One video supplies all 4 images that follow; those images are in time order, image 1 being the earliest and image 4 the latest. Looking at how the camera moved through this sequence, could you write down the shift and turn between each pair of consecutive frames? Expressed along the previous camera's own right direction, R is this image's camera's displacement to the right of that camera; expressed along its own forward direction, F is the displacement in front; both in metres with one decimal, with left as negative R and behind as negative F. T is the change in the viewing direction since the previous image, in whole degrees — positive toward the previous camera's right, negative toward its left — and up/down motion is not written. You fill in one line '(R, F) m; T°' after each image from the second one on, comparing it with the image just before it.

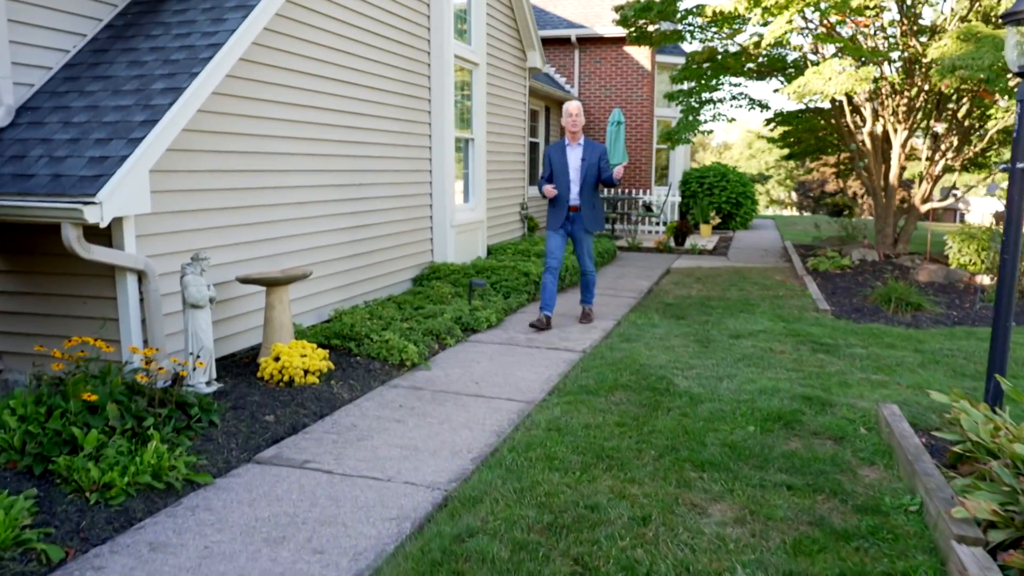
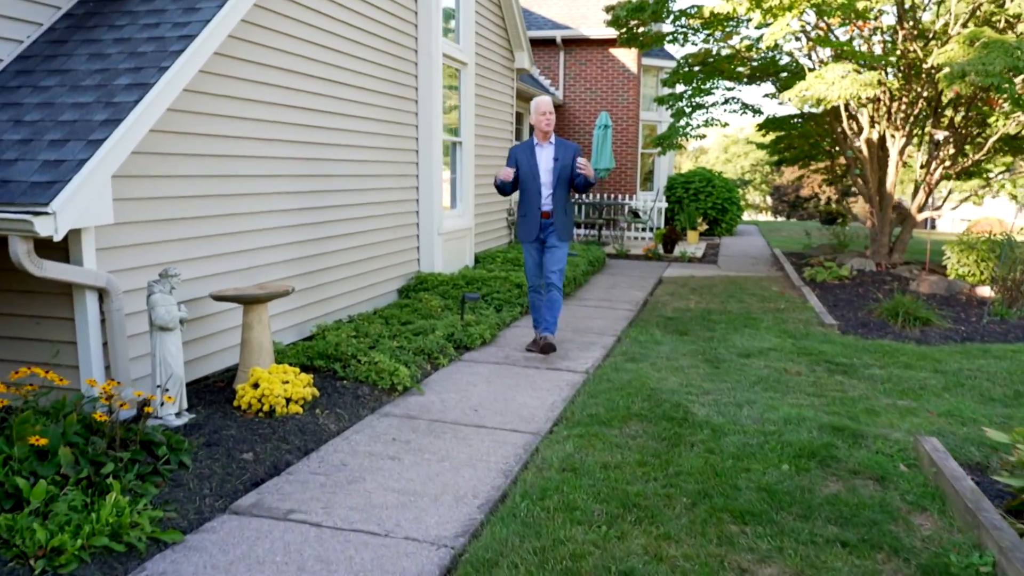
(-0.1, +0.4) m; +2°
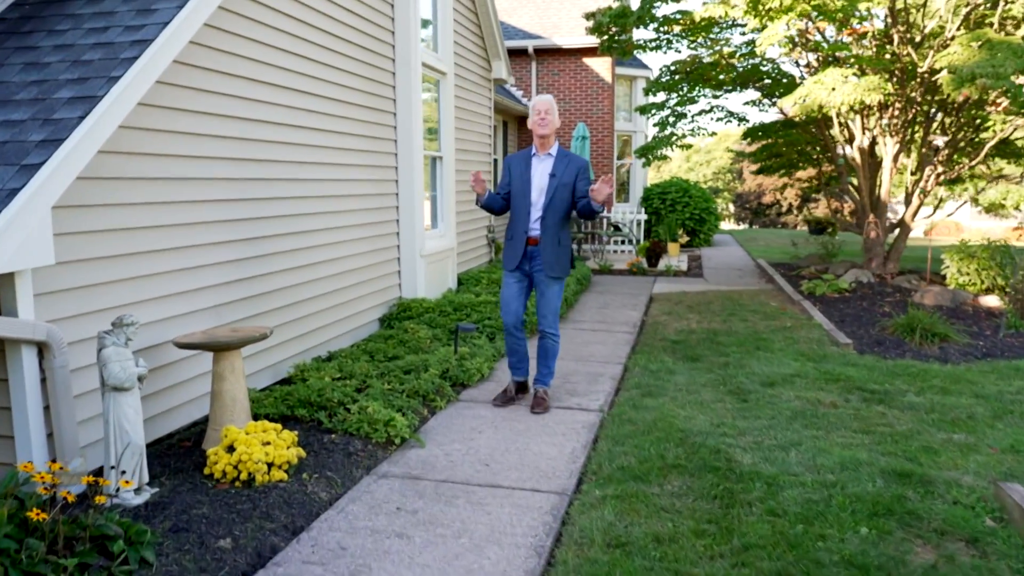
(-0.2, +0.5) m; +3°
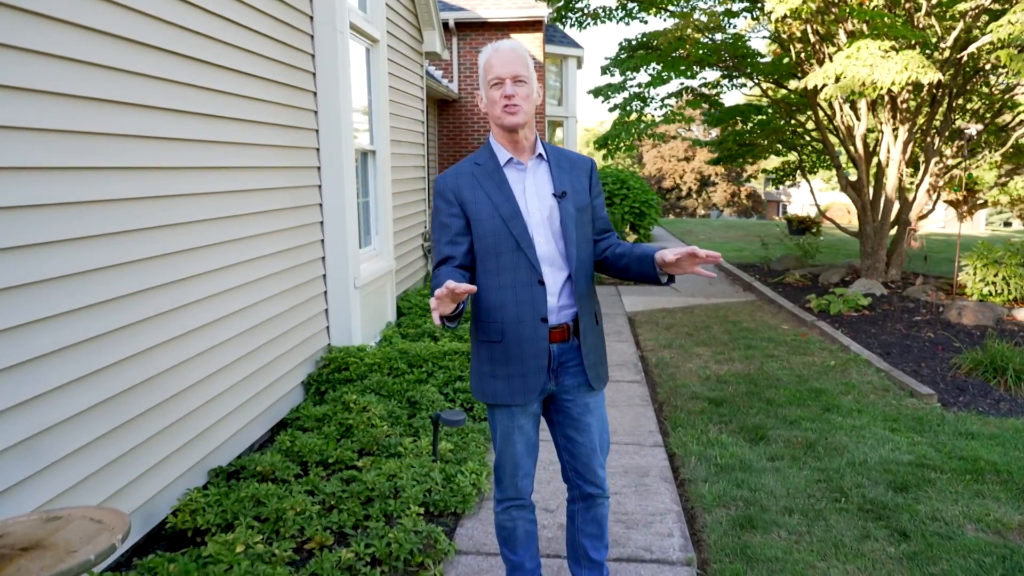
(-0.5, +1.8) m; +7°
